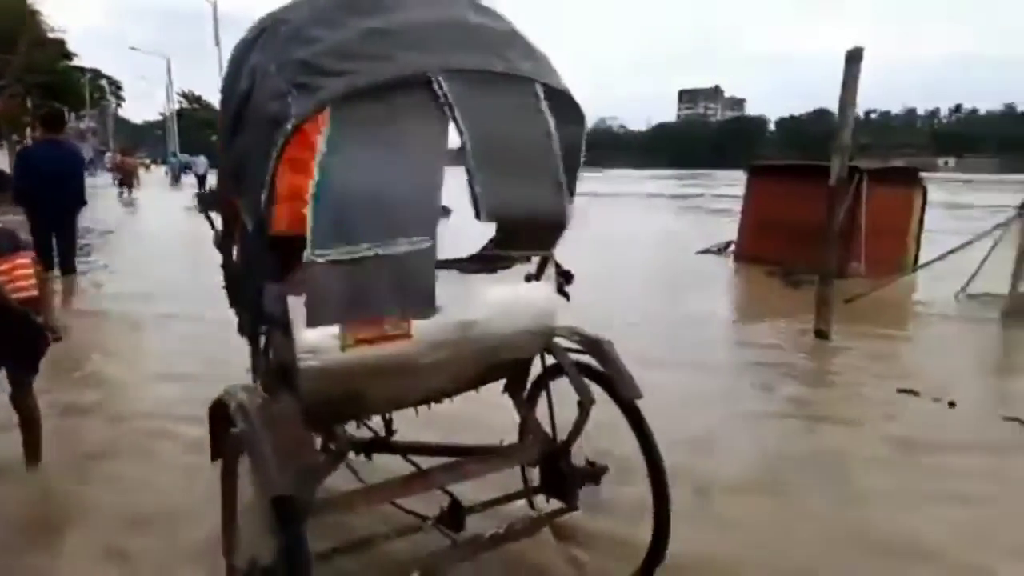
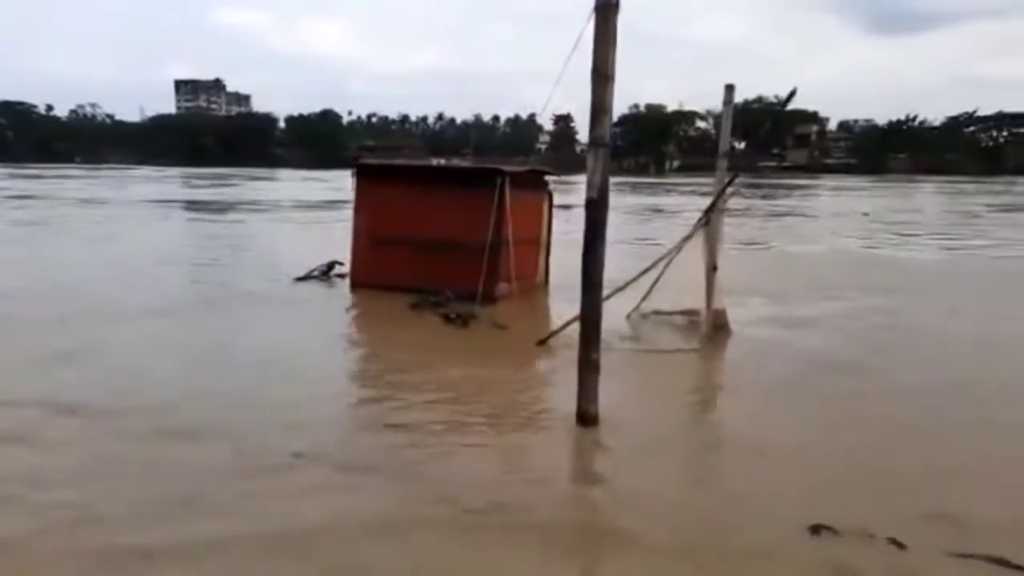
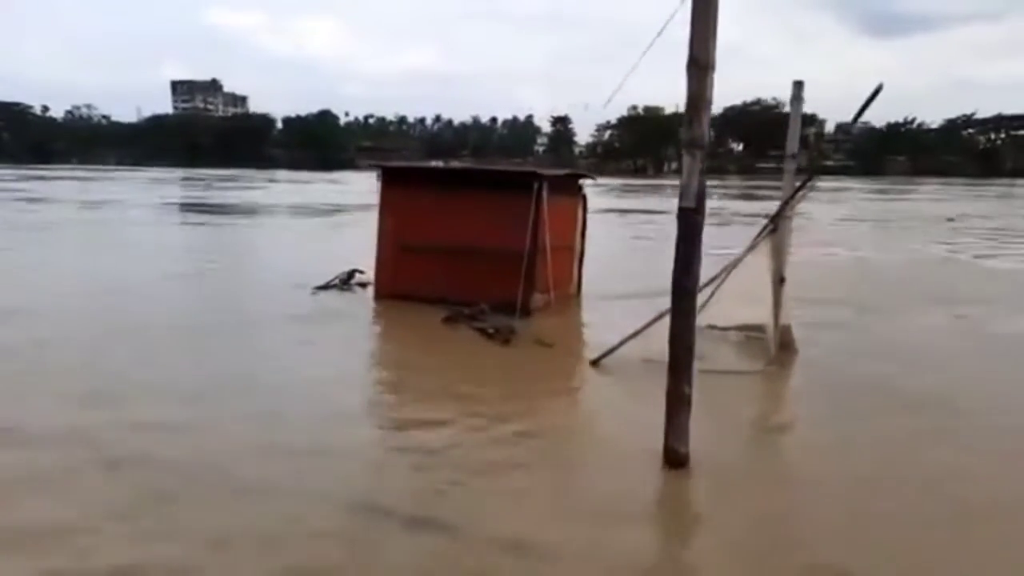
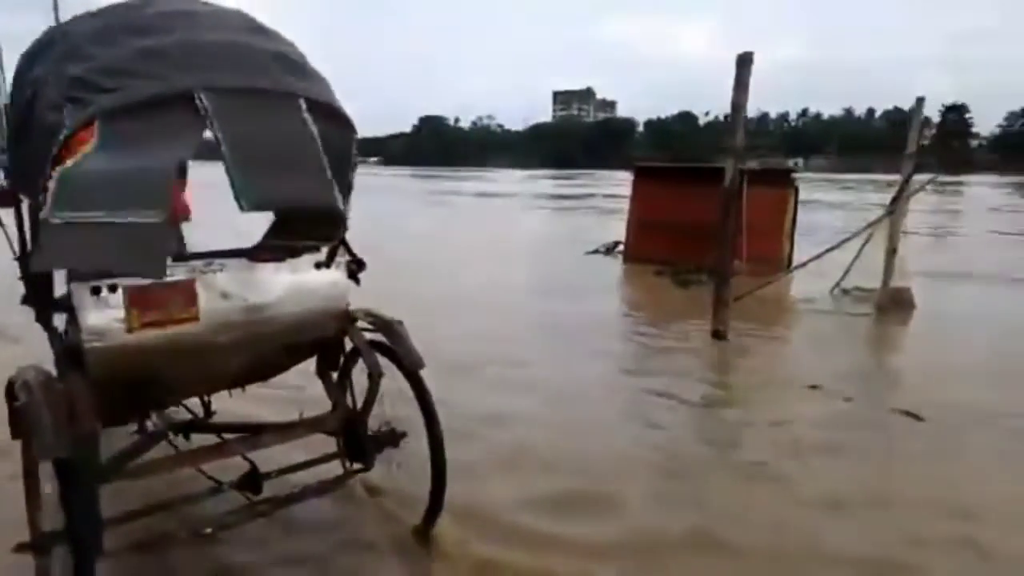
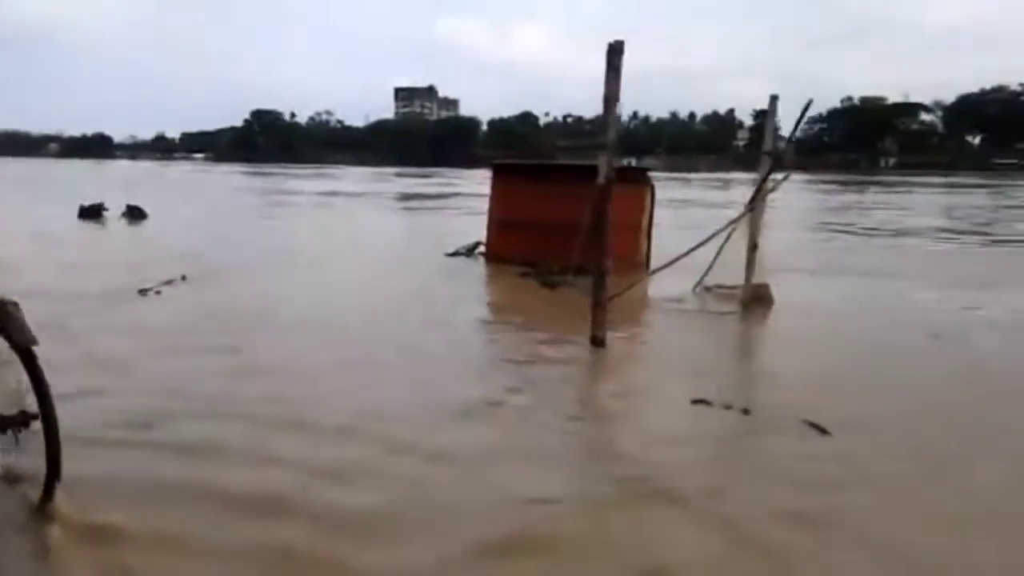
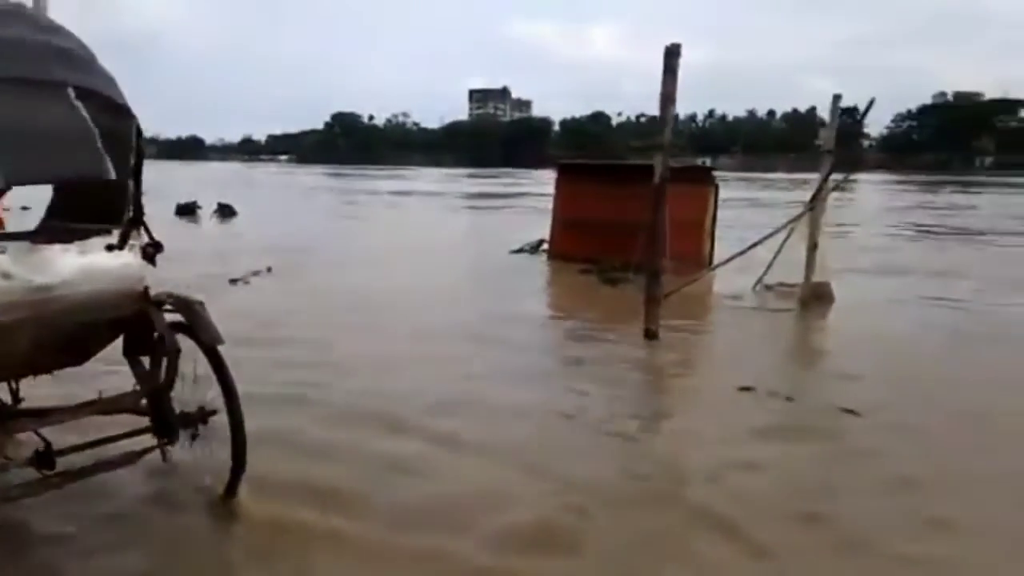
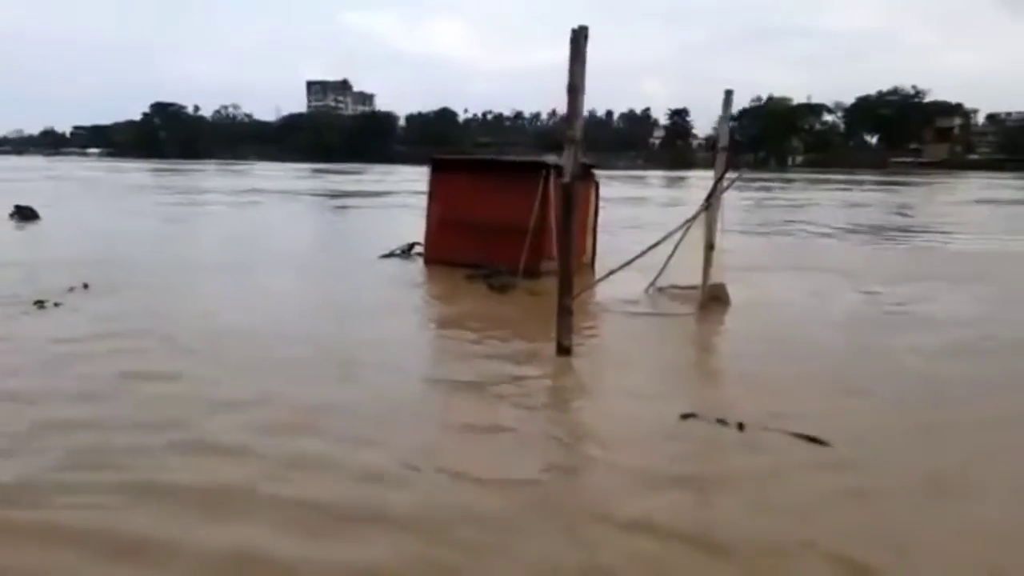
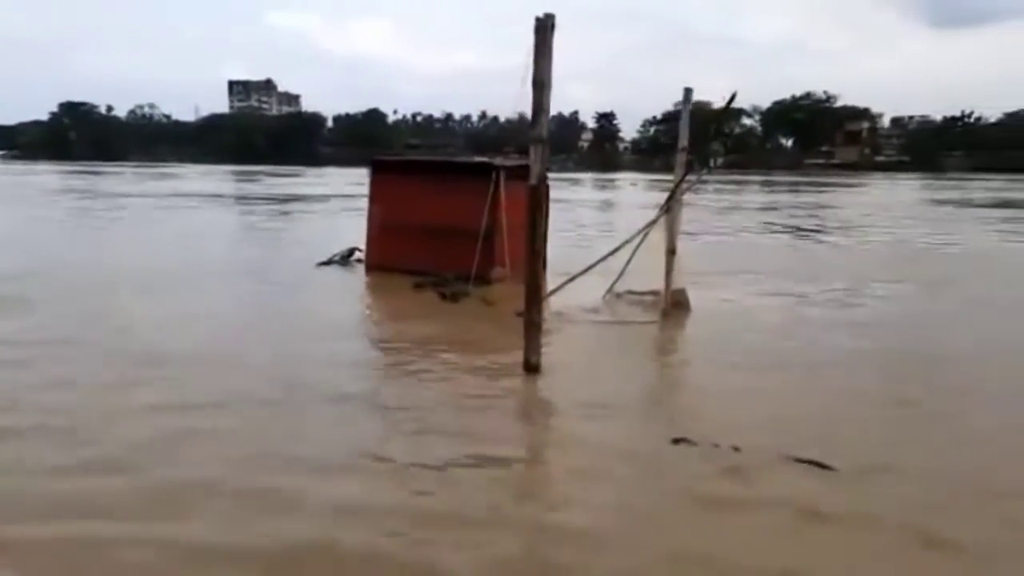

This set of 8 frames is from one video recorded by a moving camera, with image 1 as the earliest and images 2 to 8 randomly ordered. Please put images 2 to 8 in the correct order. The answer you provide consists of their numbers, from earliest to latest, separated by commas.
4, 6, 5, 7, 8, 2, 3
